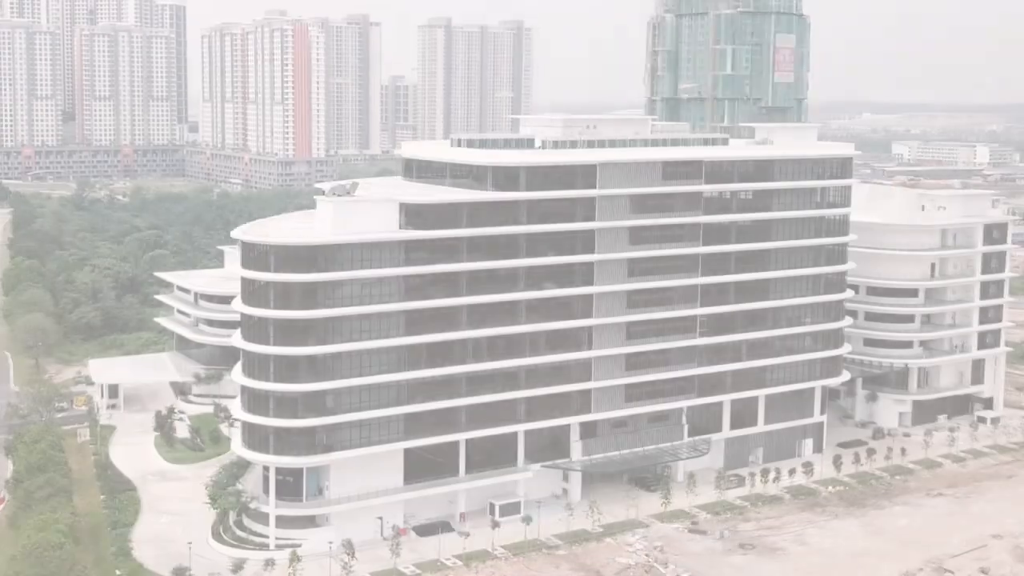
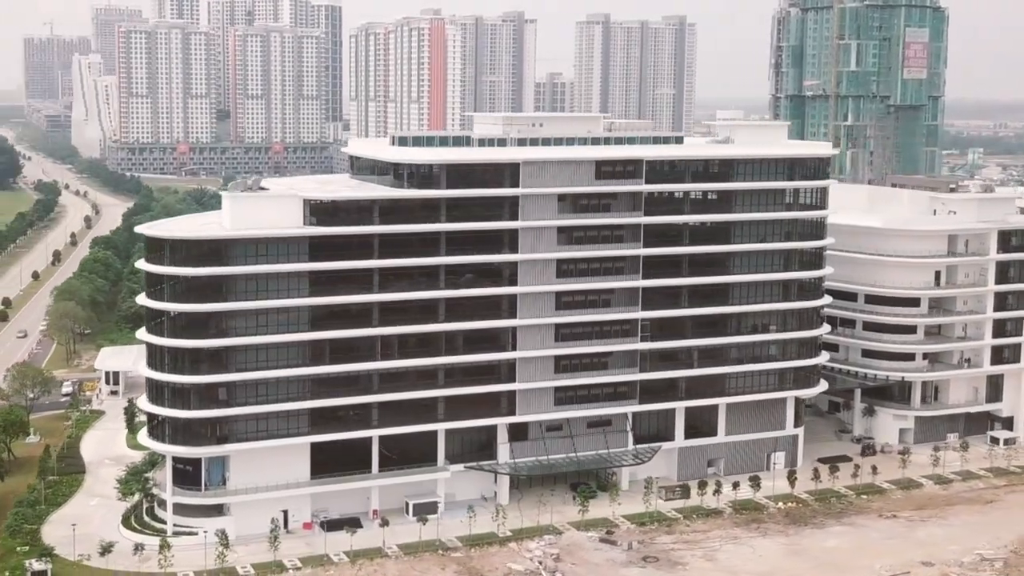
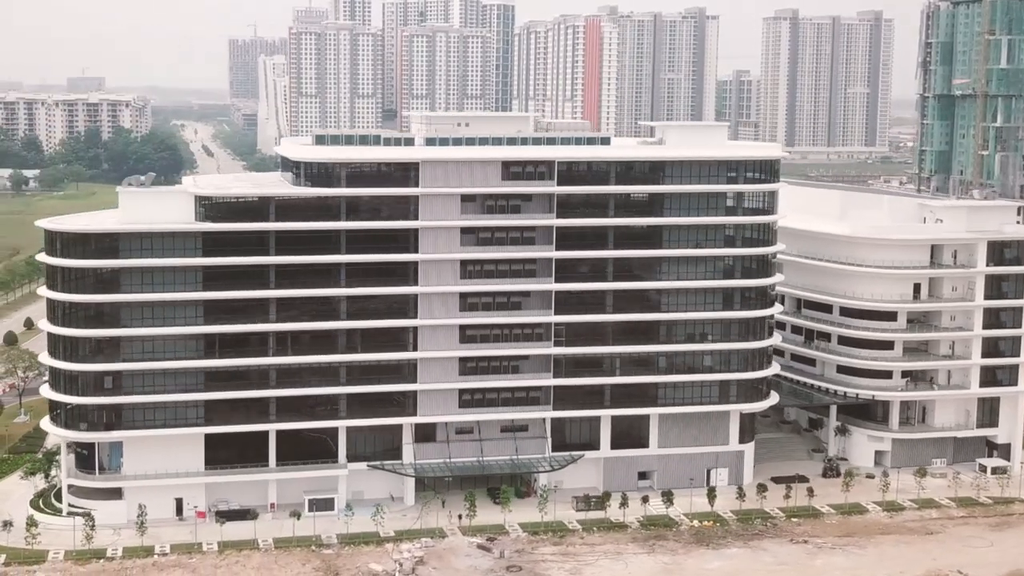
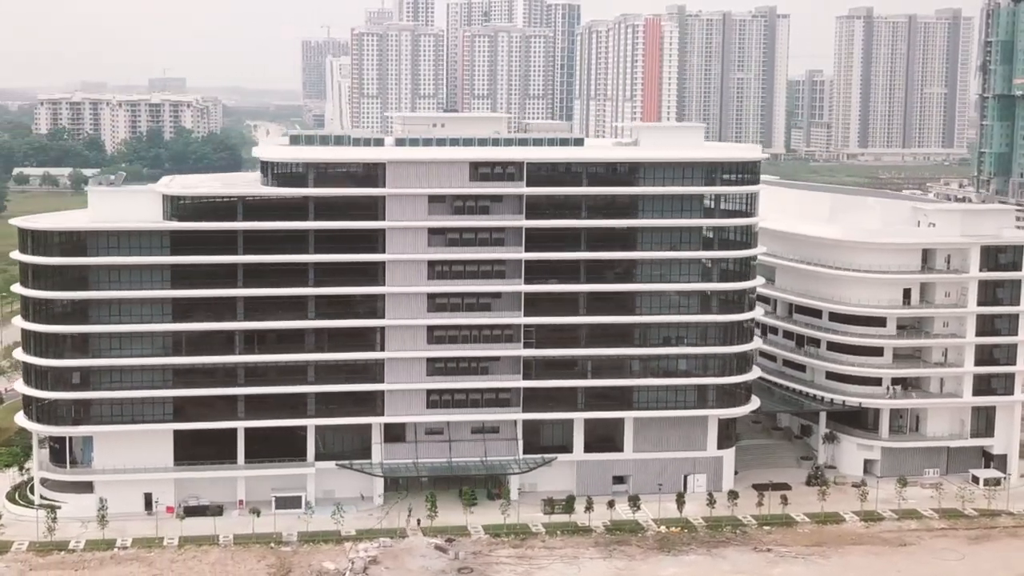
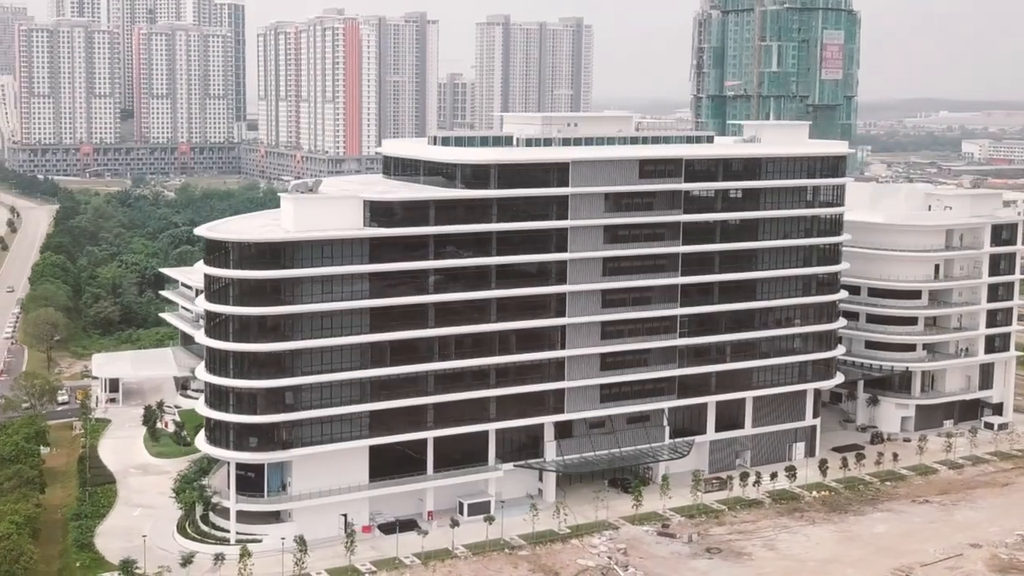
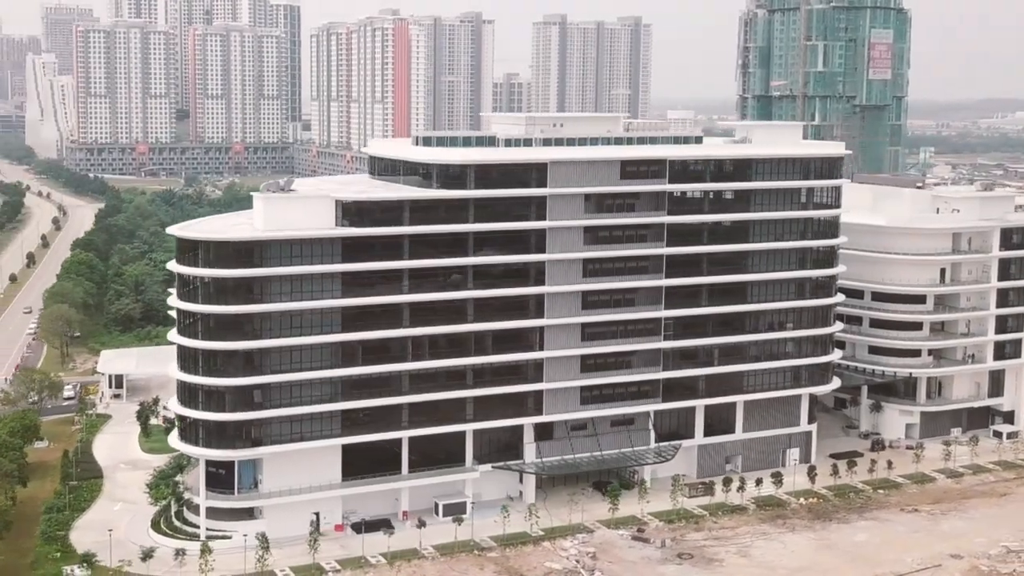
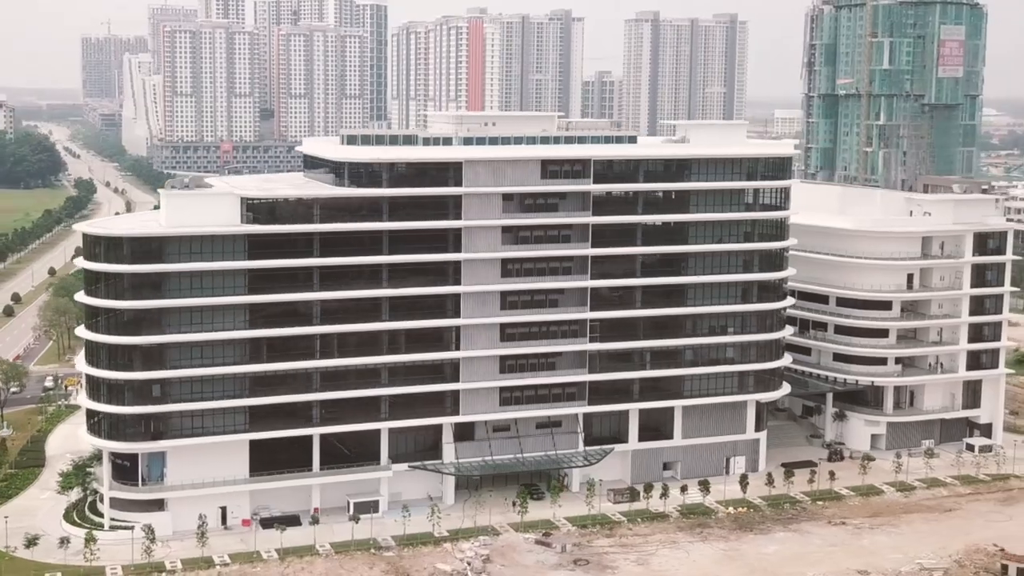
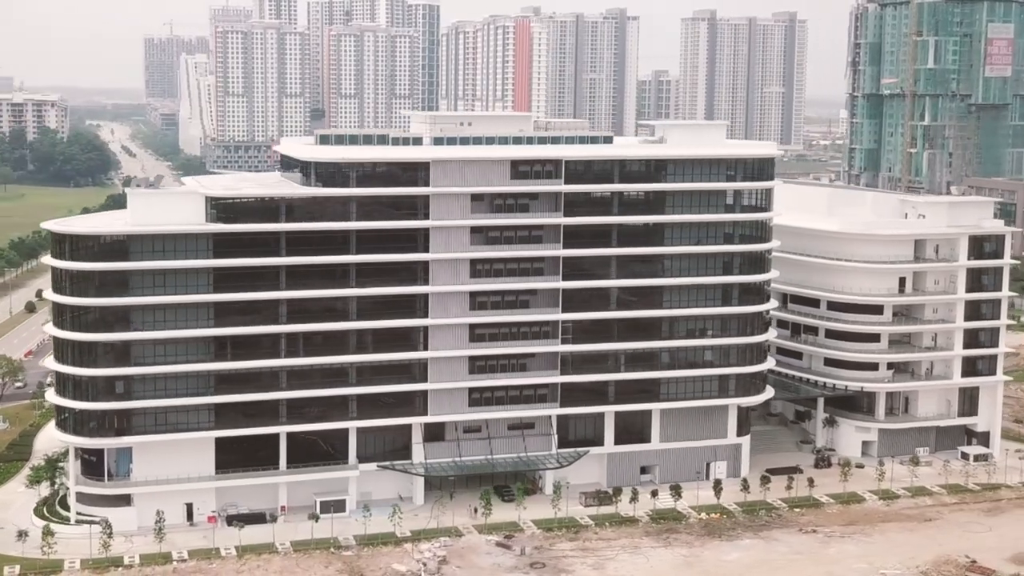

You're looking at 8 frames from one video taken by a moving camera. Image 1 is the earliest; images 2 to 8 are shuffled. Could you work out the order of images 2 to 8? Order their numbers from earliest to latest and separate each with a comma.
5, 6, 2, 7, 8, 3, 4
